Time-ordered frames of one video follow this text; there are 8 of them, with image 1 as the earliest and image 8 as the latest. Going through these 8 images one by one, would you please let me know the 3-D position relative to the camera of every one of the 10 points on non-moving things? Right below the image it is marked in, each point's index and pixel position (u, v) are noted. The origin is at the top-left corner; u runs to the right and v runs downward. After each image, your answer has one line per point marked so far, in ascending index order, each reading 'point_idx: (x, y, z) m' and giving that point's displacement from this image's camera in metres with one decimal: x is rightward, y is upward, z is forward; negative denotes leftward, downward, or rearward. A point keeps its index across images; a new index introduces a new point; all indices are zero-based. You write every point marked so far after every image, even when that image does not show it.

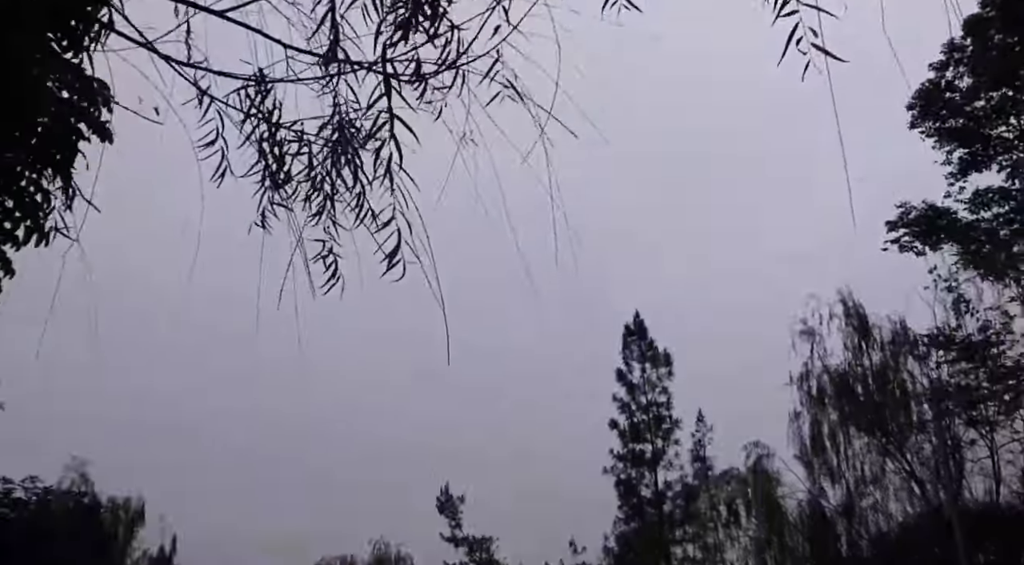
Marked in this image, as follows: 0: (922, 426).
0: (+8.4, -3.0, +20.0) m
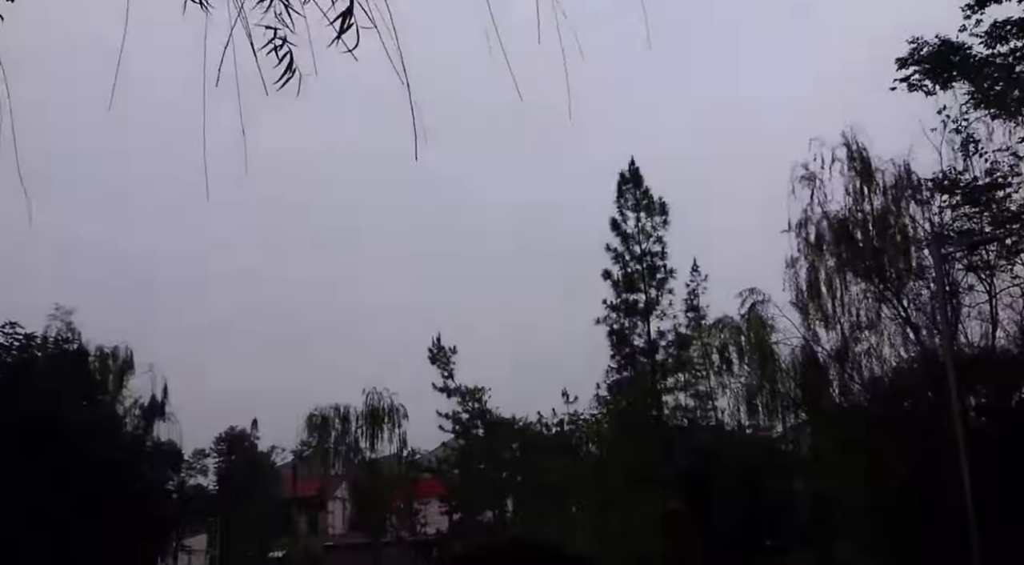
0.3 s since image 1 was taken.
0: (+8.2, +0.2, +19.6) m
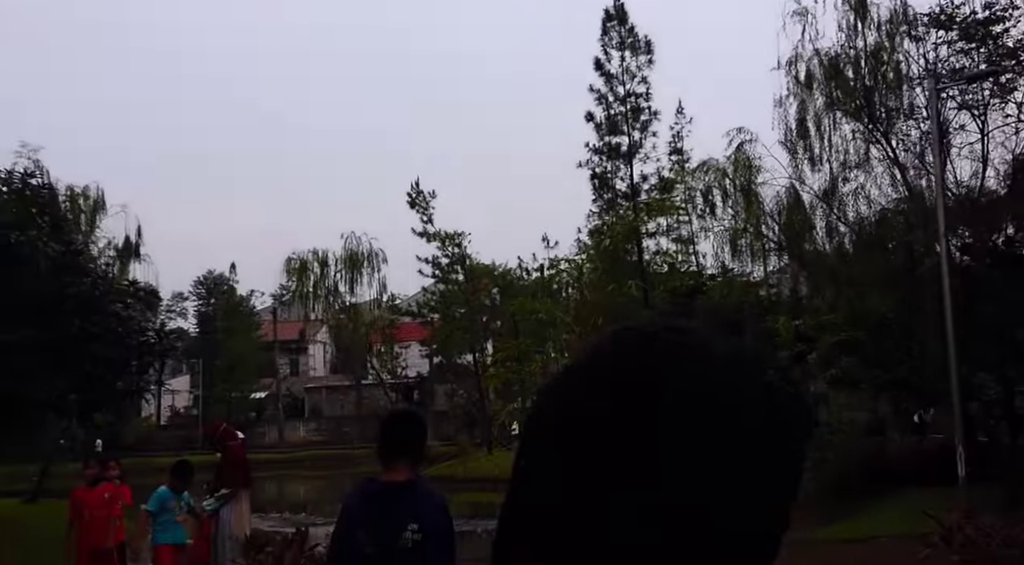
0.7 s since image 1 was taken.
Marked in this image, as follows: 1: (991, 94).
0: (+7.9, +3.4, +19.1) m
1: (+8.8, +3.4, +17.8) m
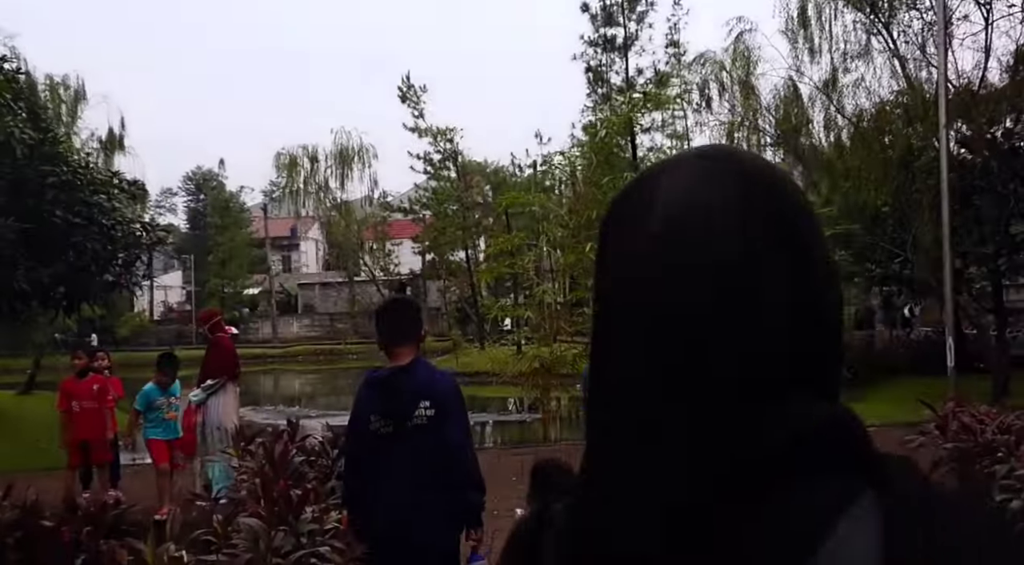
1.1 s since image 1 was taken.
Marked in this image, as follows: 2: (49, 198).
0: (+7.7, +5.4, +18.5) m
1: (+8.6, +5.3, +17.3) m
2: (-4.7, +0.9, +9.9) m
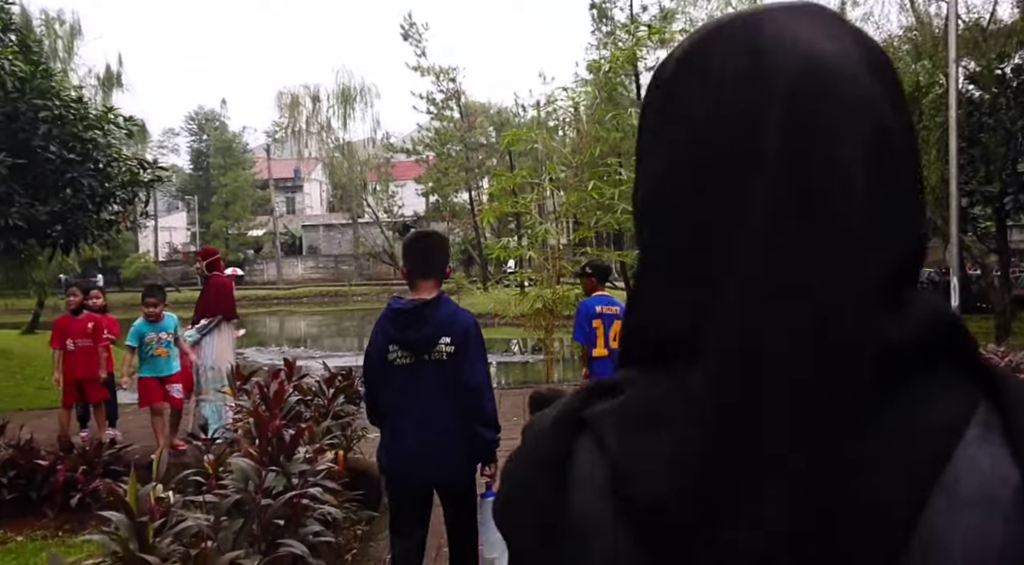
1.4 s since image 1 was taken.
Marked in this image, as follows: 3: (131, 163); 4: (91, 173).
0: (+7.8, +6.5, +18.1) m
1: (+8.7, +6.4, +16.8) m
2: (-4.7, +1.5, +9.7) m
3: (-4.1, +1.3, +10.7) m
4: (-4.2, +1.1, +9.8) m
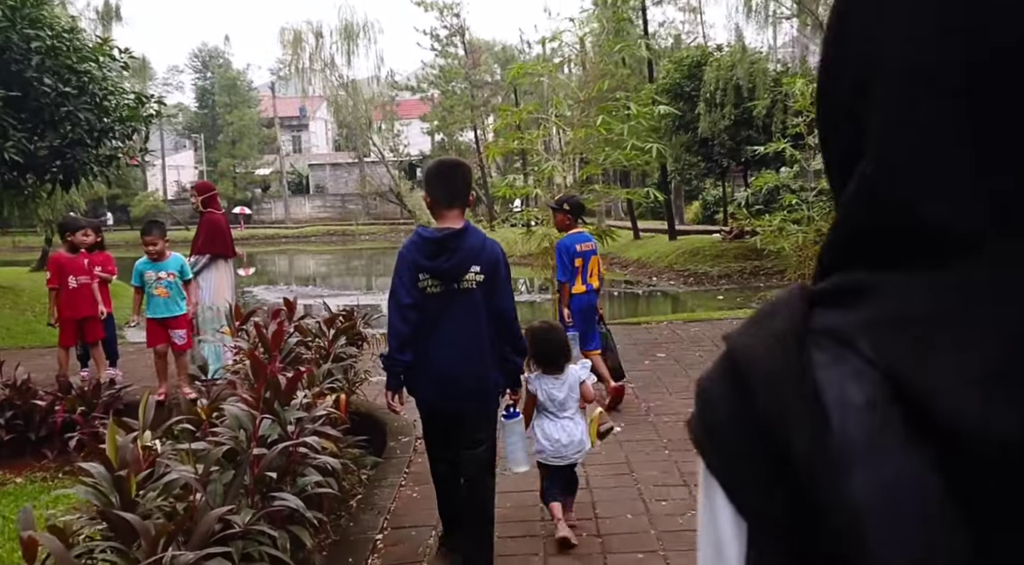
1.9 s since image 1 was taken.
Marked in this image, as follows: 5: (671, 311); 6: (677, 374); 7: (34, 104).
0: (+7.9, +7.6, +17.3) m
1: (+8.8, +7.4, +16.1) m
2: (-4.6, +2.1, +9.4) m
3: (-4.1, +2.0, +10.4) m
4: (-4.2, +1.7, +9.5) m
5: (+2.6, -0.5, +16.3) m
6: (+1.1, -0.6, +6.6) m
7: (-4.5, +1.7, +9.1) m
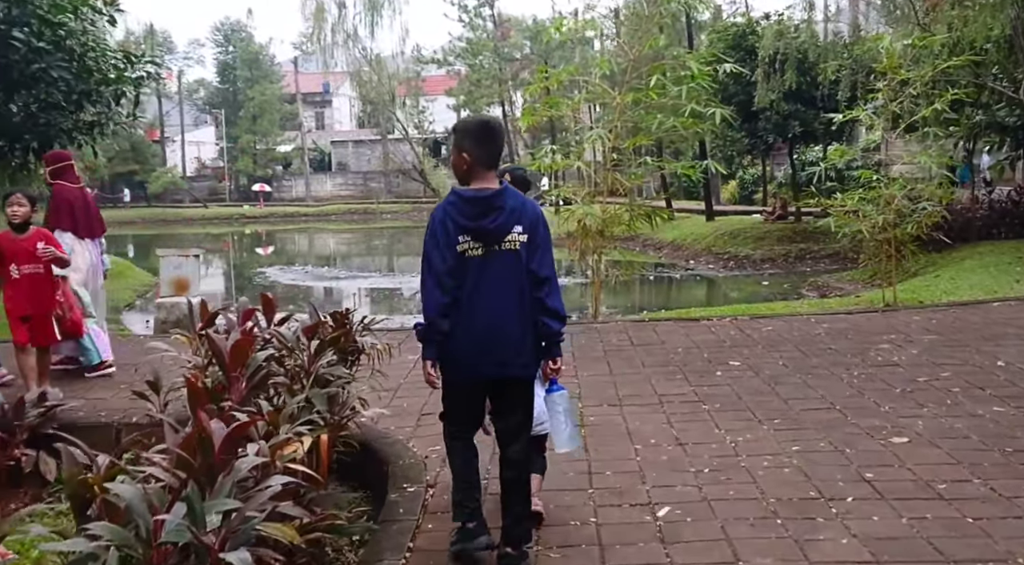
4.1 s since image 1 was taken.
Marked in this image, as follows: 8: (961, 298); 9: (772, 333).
0: (+8.4, +7.8, +15.6) m
1: (+9.3, +7.5, +14.3) m
2: (-4.3, +2.2, +8.1) m
3: (-3.7, +2.1, +9.1) m
4: (-3.9, +1.9, +8.2) m
5: (+3.1, -0.2, +14.8) m
6: (+1.3, -0.6, +5.2) m
7: (-4.2, +1.8, +7.8) m
8: (+4.7, -0.2, +10.1) m
9: (+1.8, -0.4, +6.8) m
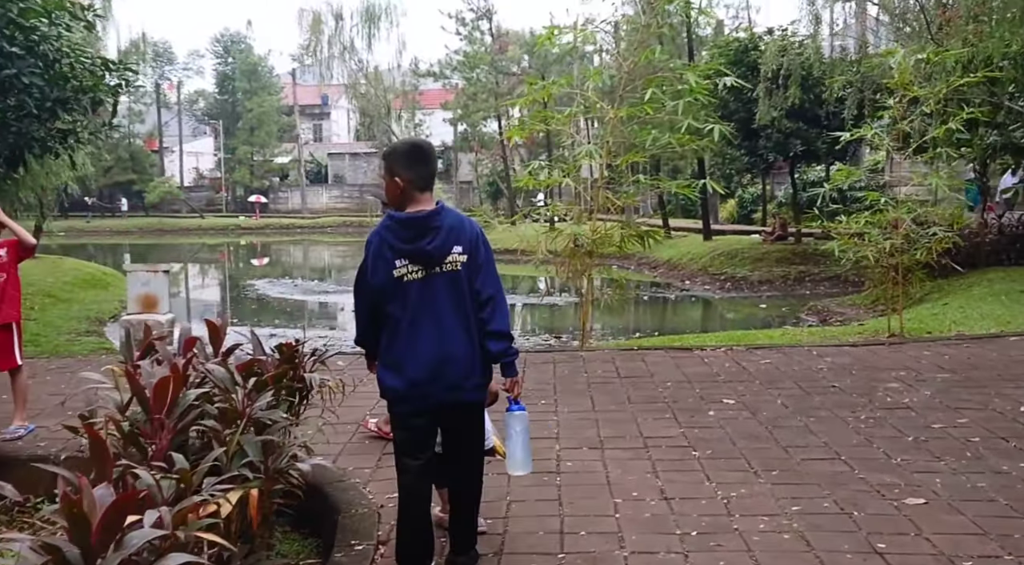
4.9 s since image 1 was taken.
0: (+8.4, +7.4, +15.2) m
1: (+9.3, +7.1, +14.0) m
2: (-4.4, +2.1, +7.6) m
3: (-3.8, +2.0, +8.6) m
4: (-4.0, +1.7, +7.7) m
5: (+2.9, -0.6, +14.4) m
6: (+1.2, -0.8, +4.8) m
7: (-4.3, +1.7, +7.4) m
8: (+4.5, -0.5, +9.6) m
9: (+1.7, -0.6, +6.4) m
